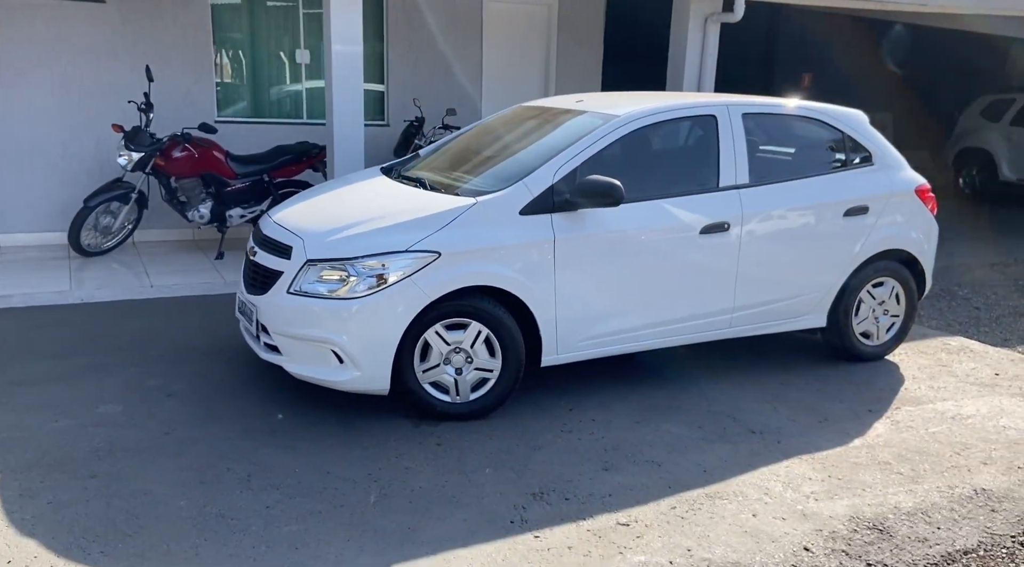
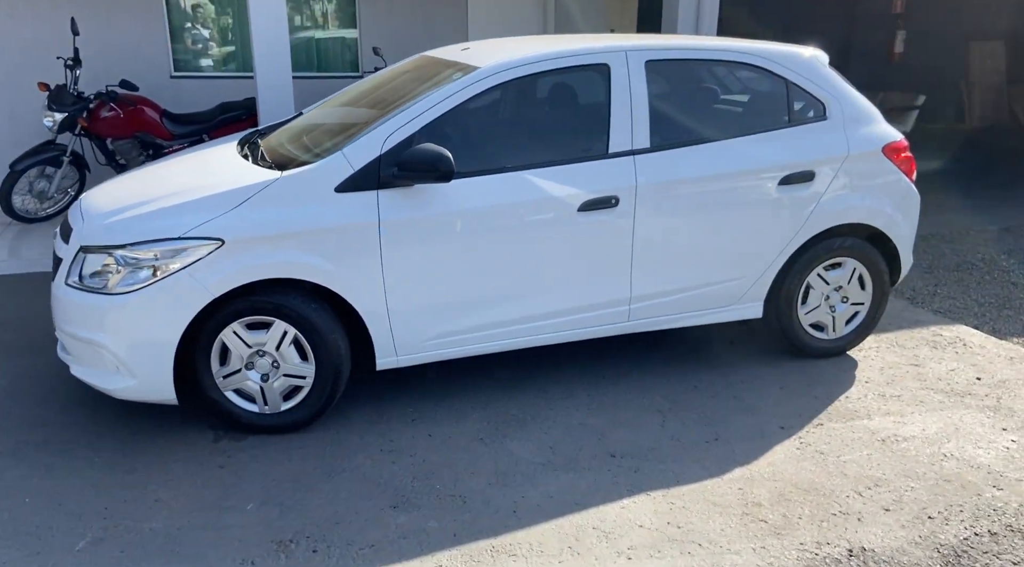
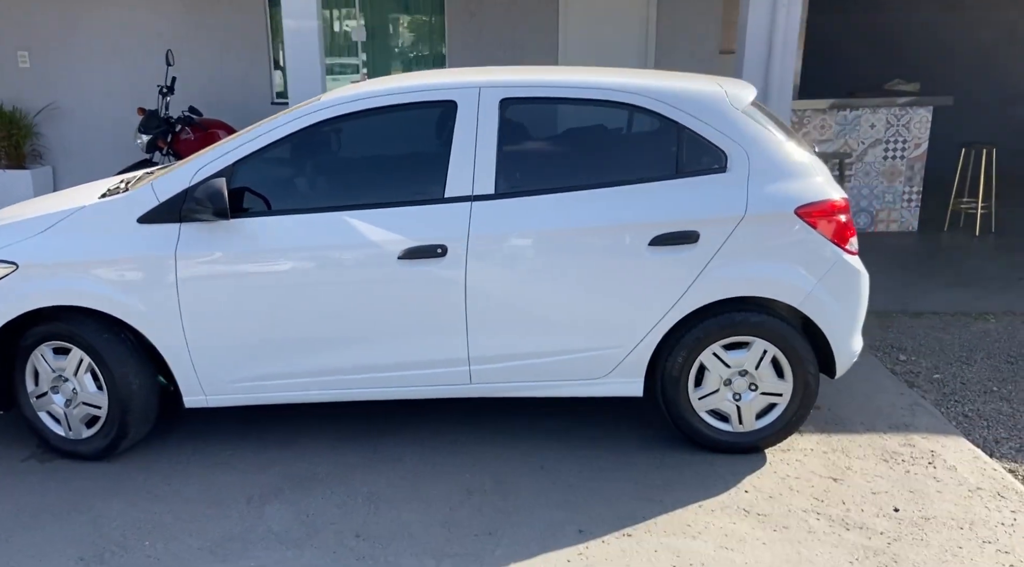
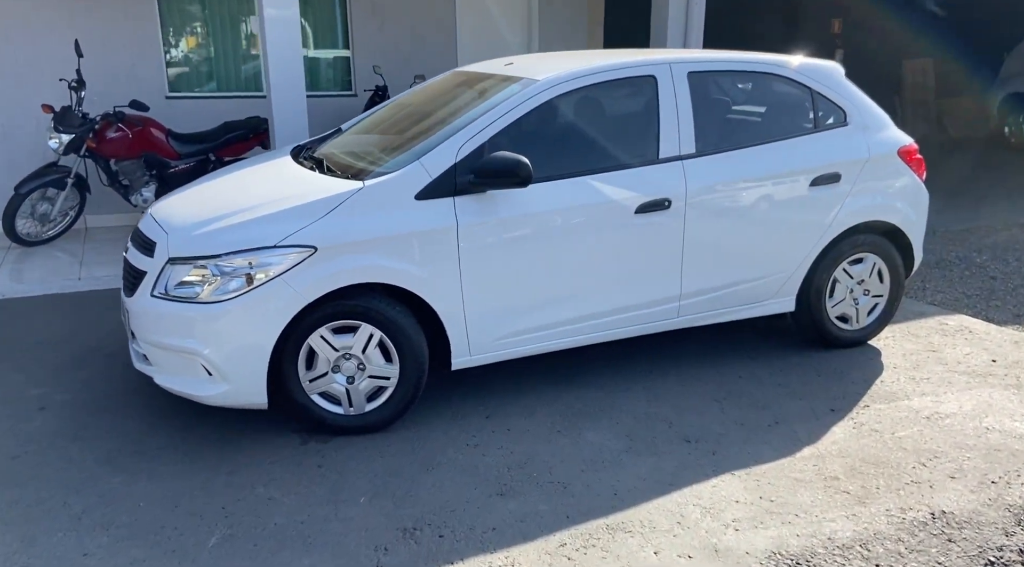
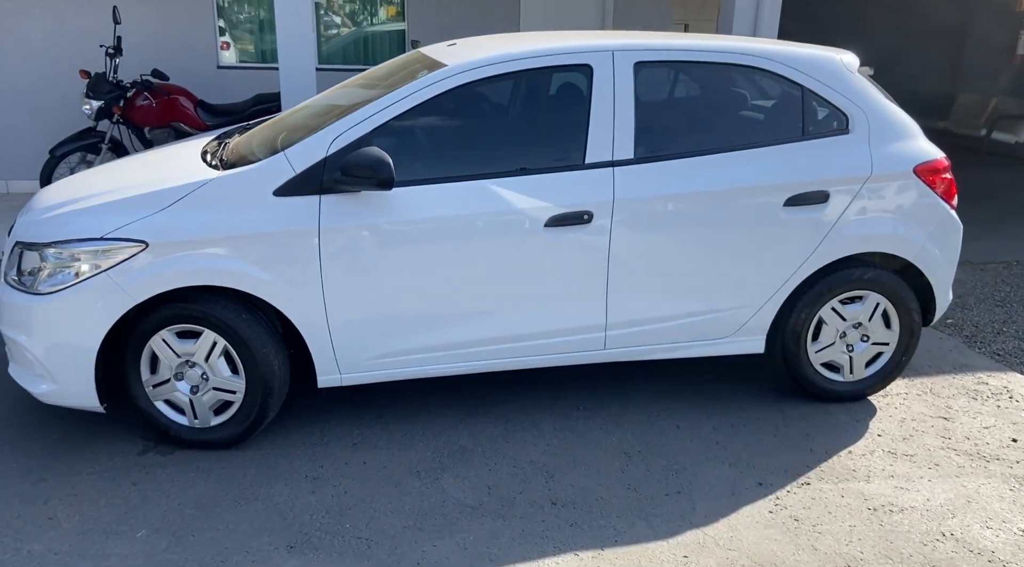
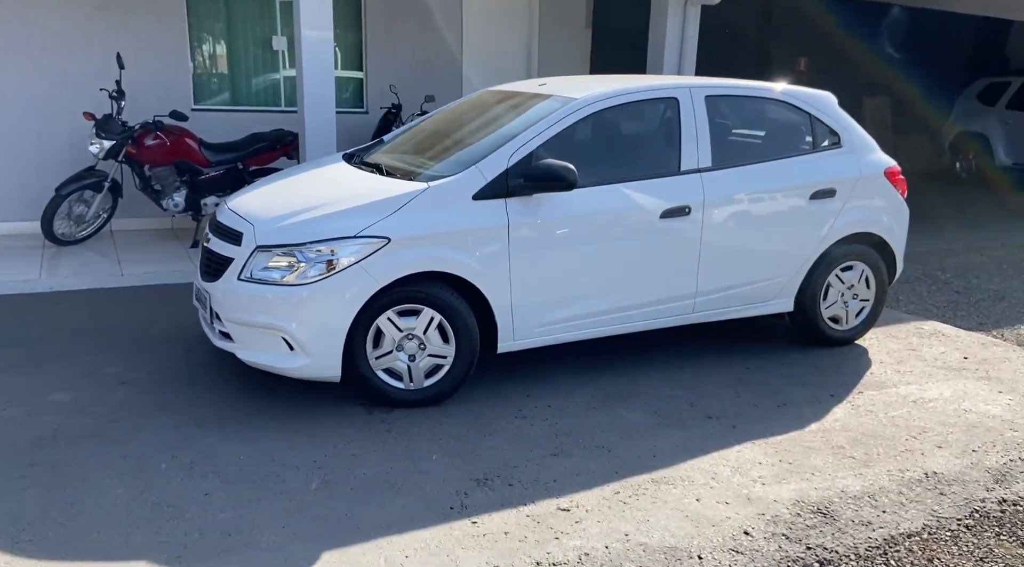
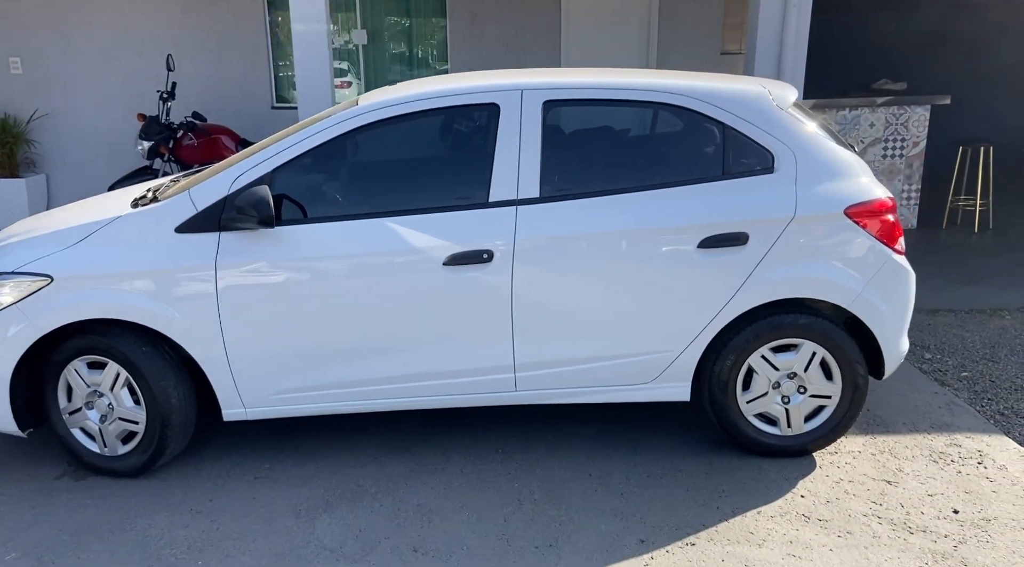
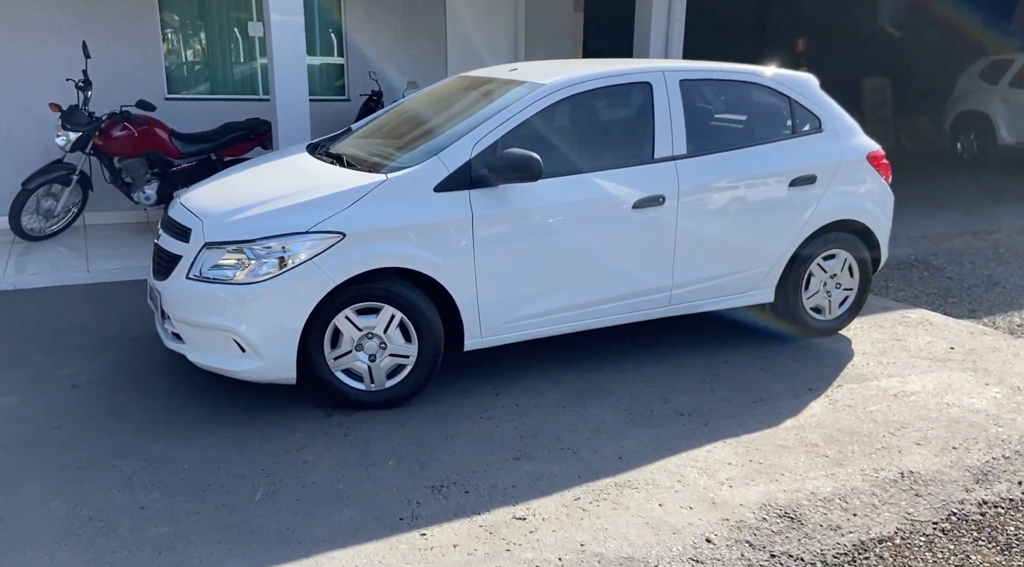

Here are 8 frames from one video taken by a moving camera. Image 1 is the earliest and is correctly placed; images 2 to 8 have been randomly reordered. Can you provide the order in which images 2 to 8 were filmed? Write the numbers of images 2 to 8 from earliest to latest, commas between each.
6, 8, 4, 2, 5, 7, 3
